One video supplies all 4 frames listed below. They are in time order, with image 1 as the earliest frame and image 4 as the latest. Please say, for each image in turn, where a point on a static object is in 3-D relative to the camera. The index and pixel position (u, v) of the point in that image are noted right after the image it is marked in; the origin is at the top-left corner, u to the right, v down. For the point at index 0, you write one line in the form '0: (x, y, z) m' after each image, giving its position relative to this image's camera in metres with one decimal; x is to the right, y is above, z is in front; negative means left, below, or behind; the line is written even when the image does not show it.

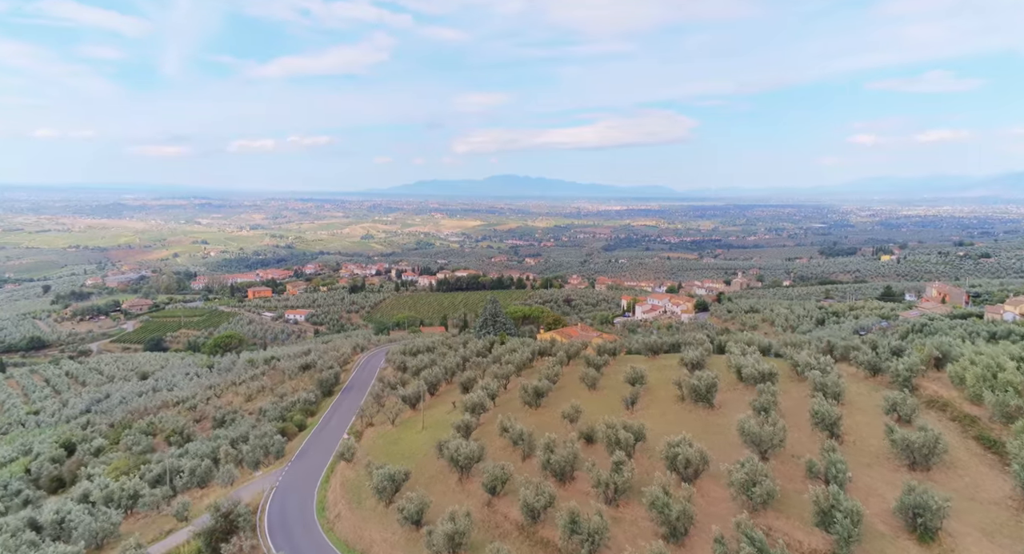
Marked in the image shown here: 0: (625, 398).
0: (+2.9, -3.2, +16.4) m
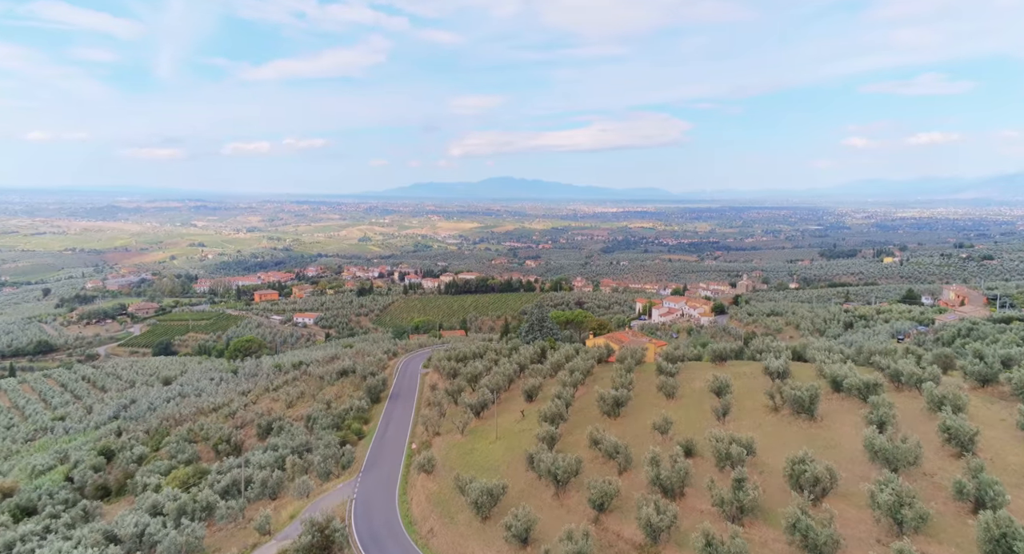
0: (+5.3, -3.4, +16.1) m
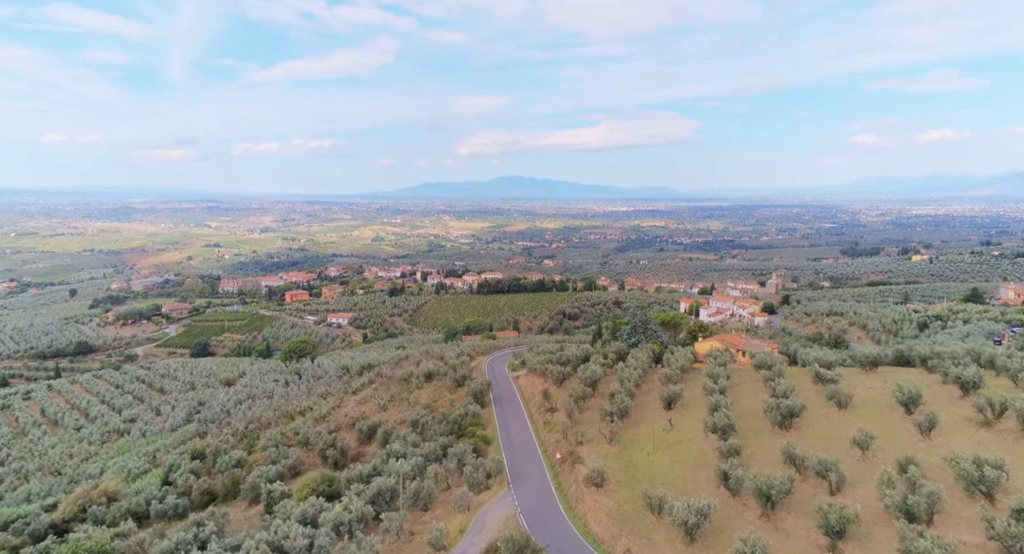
0: (+9.8, -3.5, +15.1) m
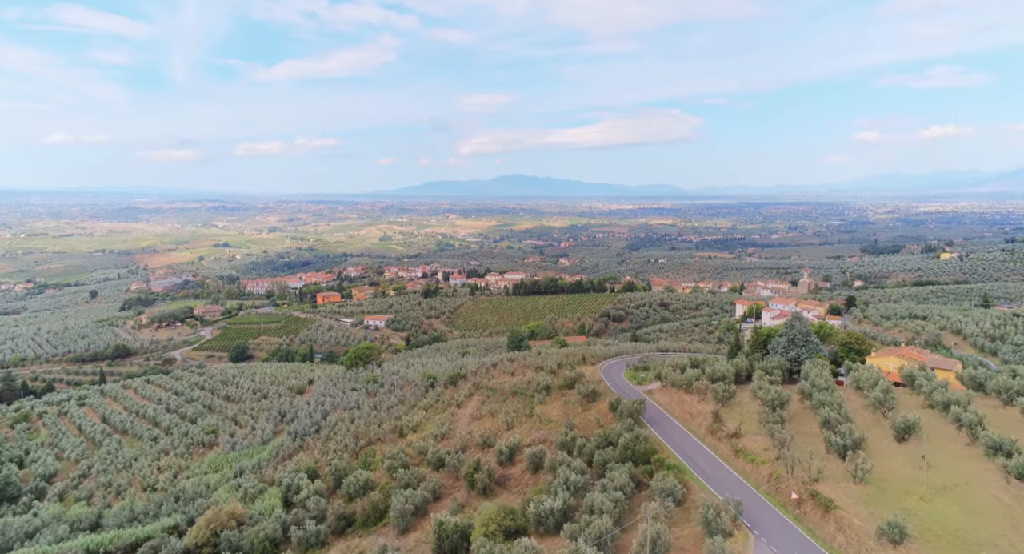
0: (+16.2, -3.9, +12.7) m
